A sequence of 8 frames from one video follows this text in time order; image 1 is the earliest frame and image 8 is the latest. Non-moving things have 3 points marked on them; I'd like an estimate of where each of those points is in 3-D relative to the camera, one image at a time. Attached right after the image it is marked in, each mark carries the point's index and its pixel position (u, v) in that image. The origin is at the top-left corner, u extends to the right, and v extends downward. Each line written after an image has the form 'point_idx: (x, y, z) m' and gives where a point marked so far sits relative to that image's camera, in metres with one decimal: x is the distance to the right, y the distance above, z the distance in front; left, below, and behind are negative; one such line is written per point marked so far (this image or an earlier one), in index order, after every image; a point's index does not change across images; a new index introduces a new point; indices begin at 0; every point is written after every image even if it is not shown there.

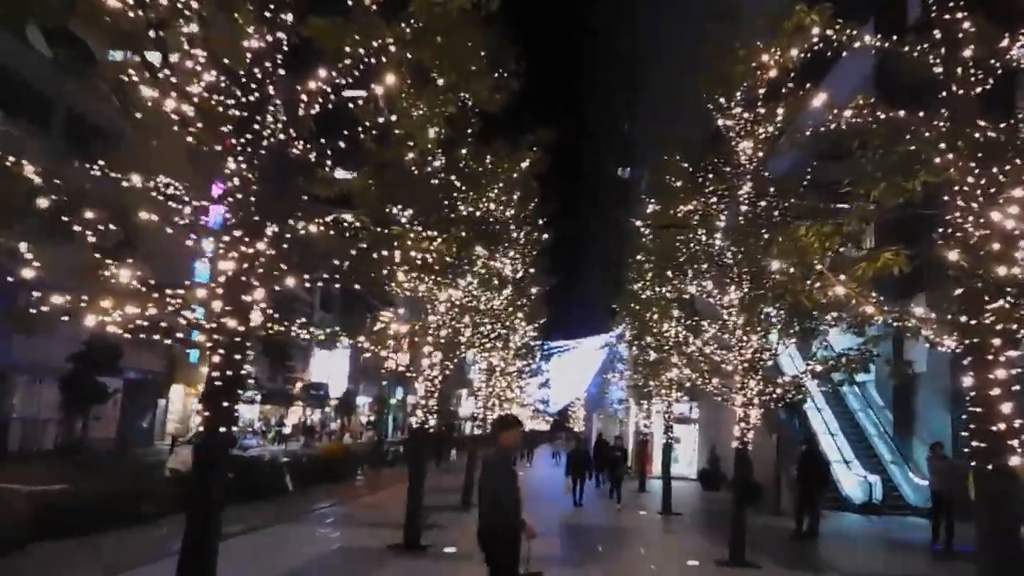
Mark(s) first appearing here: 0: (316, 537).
0: (-3.4, -4.3, +16.1) m
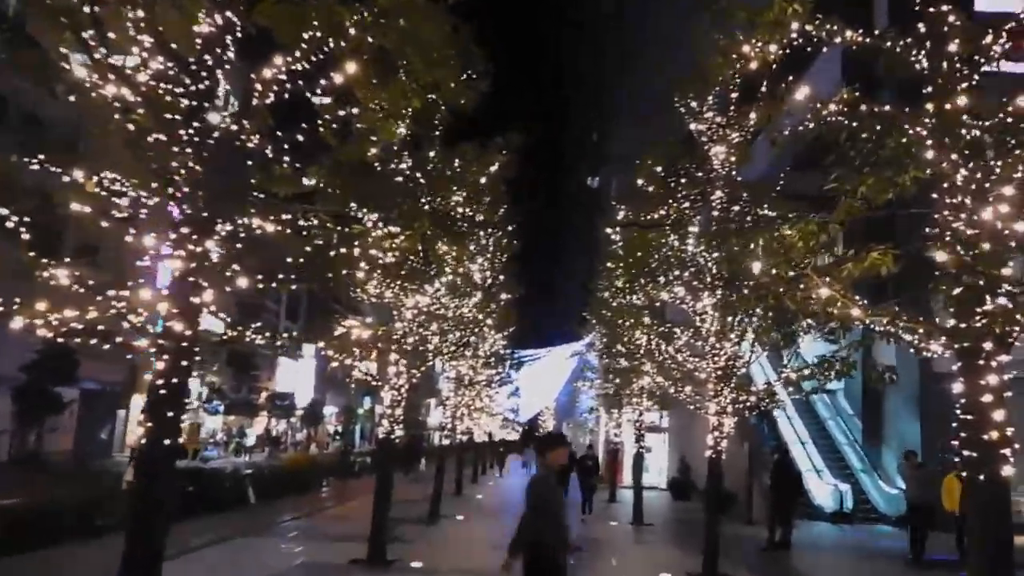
0: (-3.9, -4.4, +15.6) m
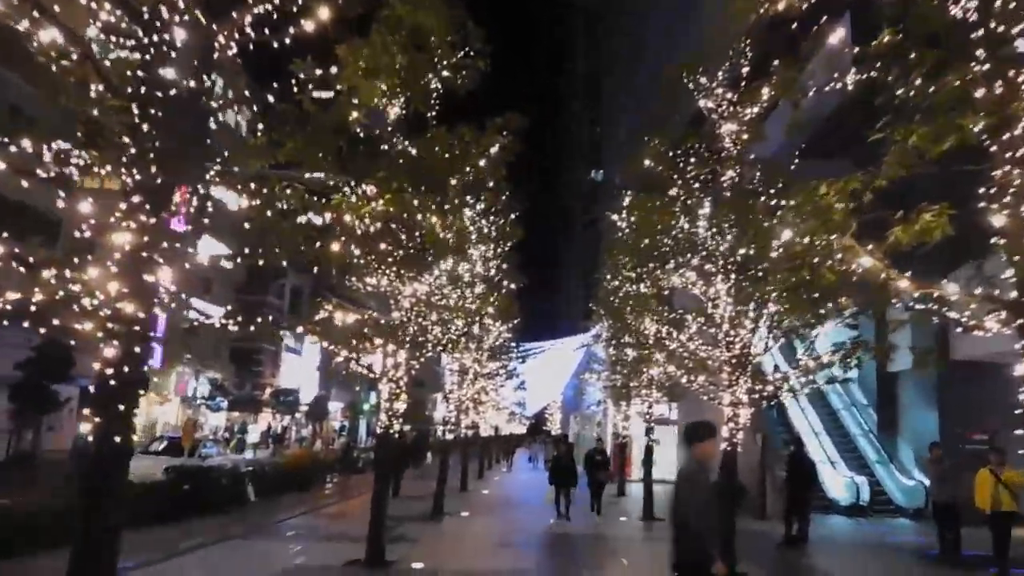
0: (-3.8, -4.2, +15.0) m
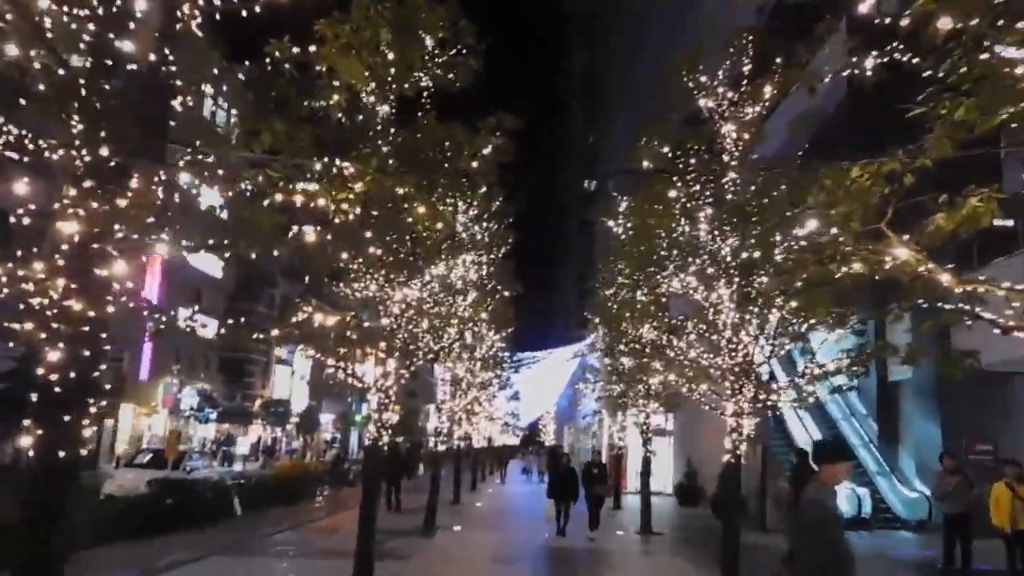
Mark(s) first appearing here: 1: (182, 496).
0: (-3.9, -4.3, +14.4) m
1: (-6.8, -4.3, +19.3) m
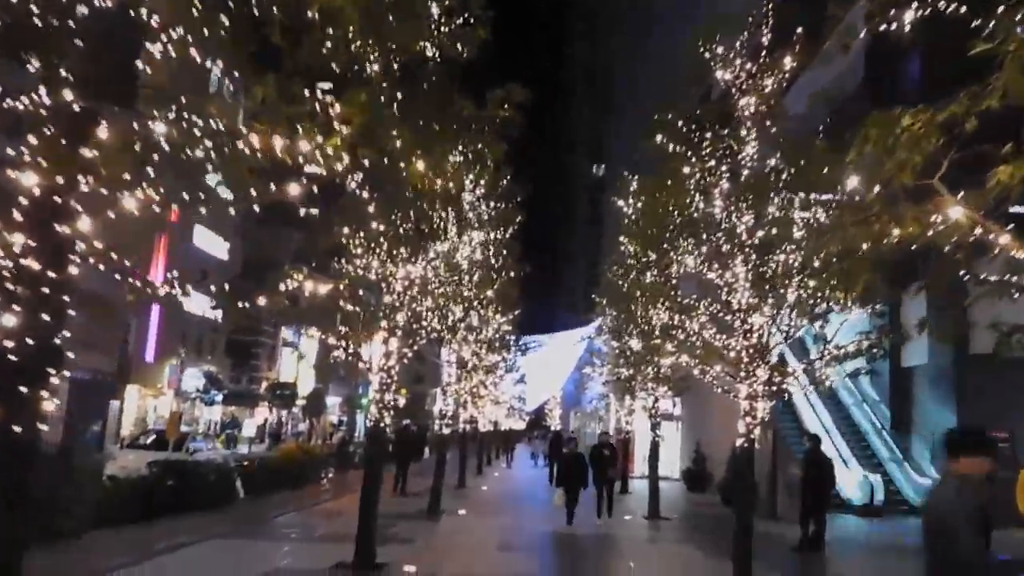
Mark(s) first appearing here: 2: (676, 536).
0: (-3.8, -4.0, +14.1) m
1: (-6.7, -3.9, +19.0) m
2: (+2.9, -4.4, +16.8) m
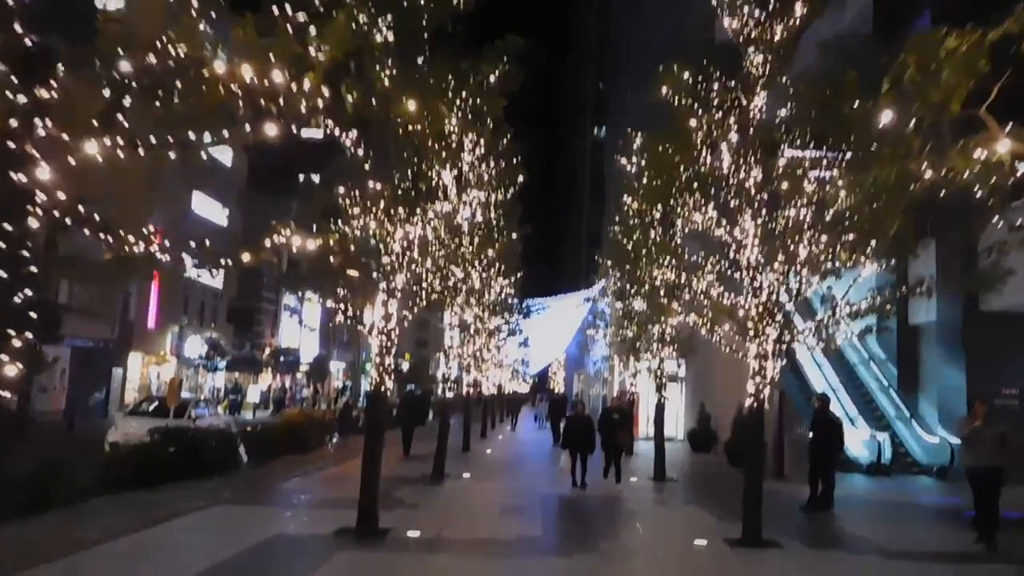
0: (-3.7, -3.5, +13.9) m
1: (-6.6, -3.2, +18.8) m
2: (+3.0, -3.7, +16.6) m
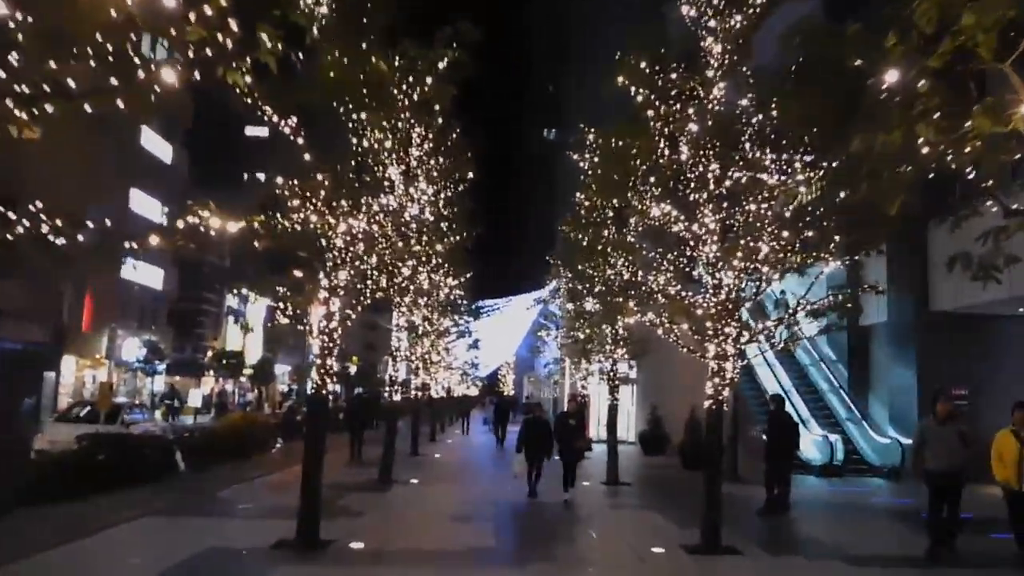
0: (-4.4, -3.4, +13.2) m
1: (-7.6, -3.2, +17.8) m
2: (+2.2, -3.7, +16.2) m
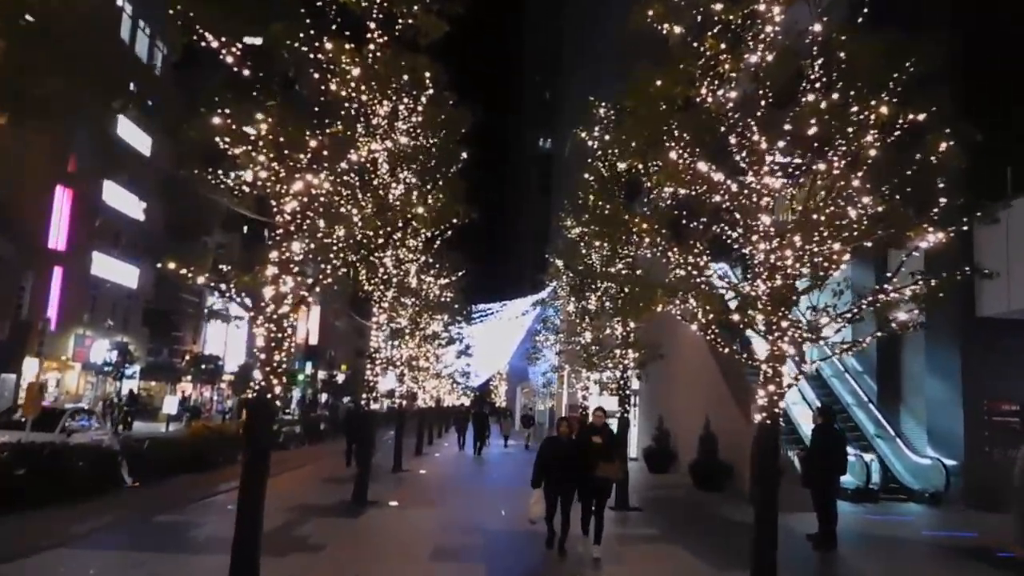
0: (-4.5, -3.2, +10.7) m
1: (-7.7, -2.9, +15.3) m
2: (+2.1, -3.6, +13.8) m
